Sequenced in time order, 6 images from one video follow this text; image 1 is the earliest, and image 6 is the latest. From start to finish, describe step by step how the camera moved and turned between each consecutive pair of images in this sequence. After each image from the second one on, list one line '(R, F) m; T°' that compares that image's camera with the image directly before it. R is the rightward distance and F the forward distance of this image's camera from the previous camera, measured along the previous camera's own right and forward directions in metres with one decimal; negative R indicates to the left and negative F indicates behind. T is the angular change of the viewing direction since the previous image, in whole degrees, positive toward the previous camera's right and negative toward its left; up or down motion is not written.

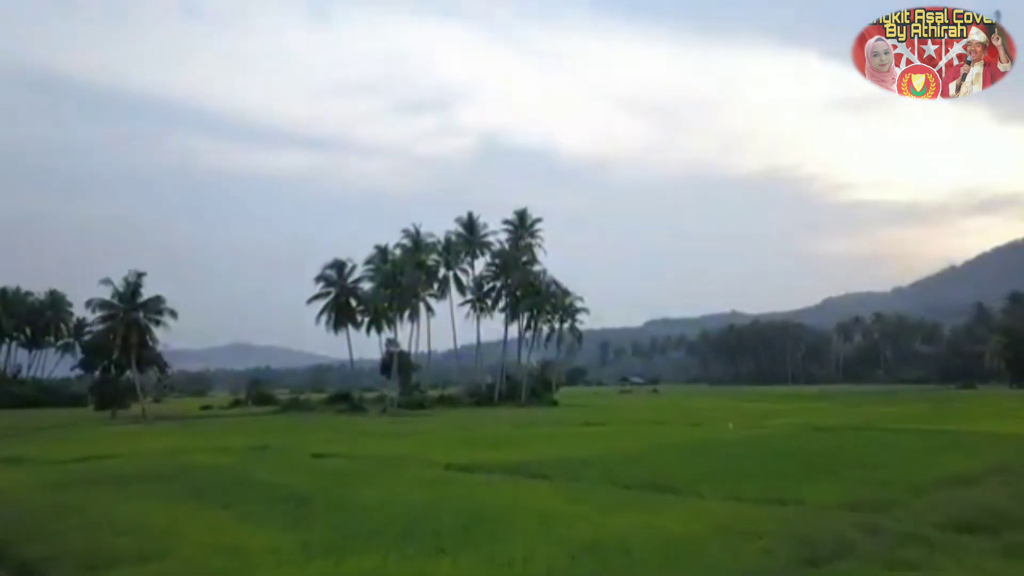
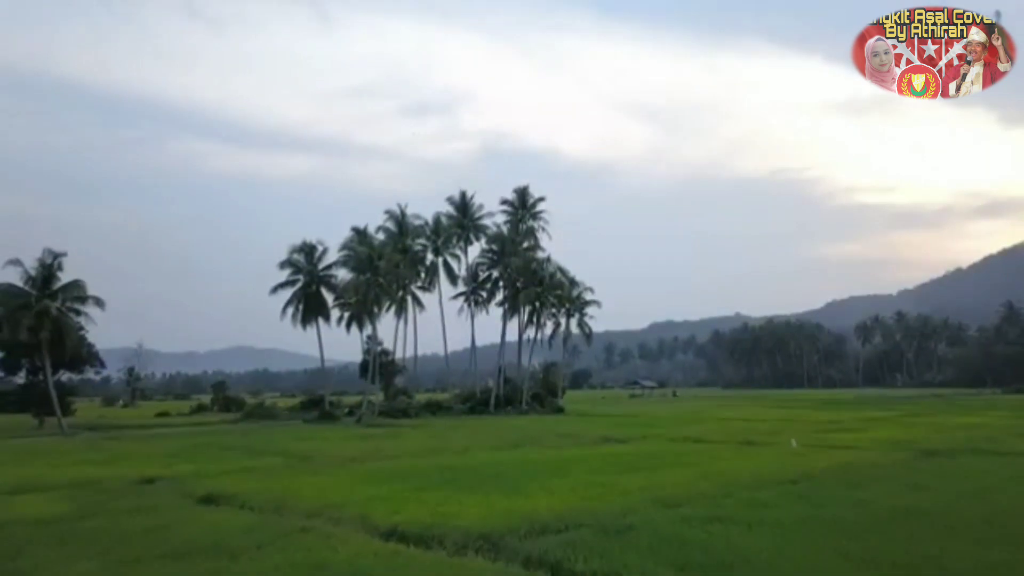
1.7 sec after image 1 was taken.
(+0.1, +5.0) m; 0°
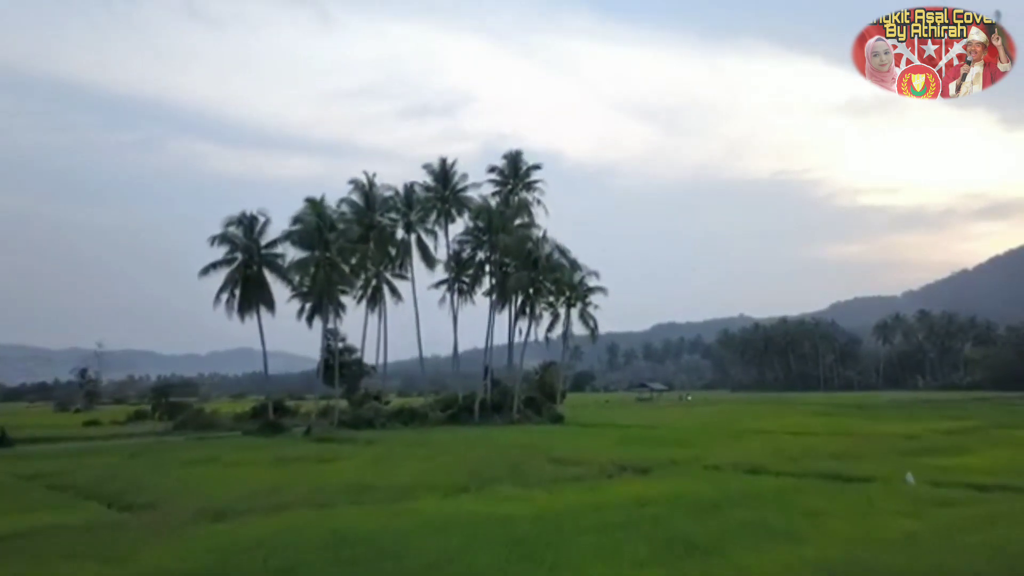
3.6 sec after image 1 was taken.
(+0.3, +5.5) m; 0°
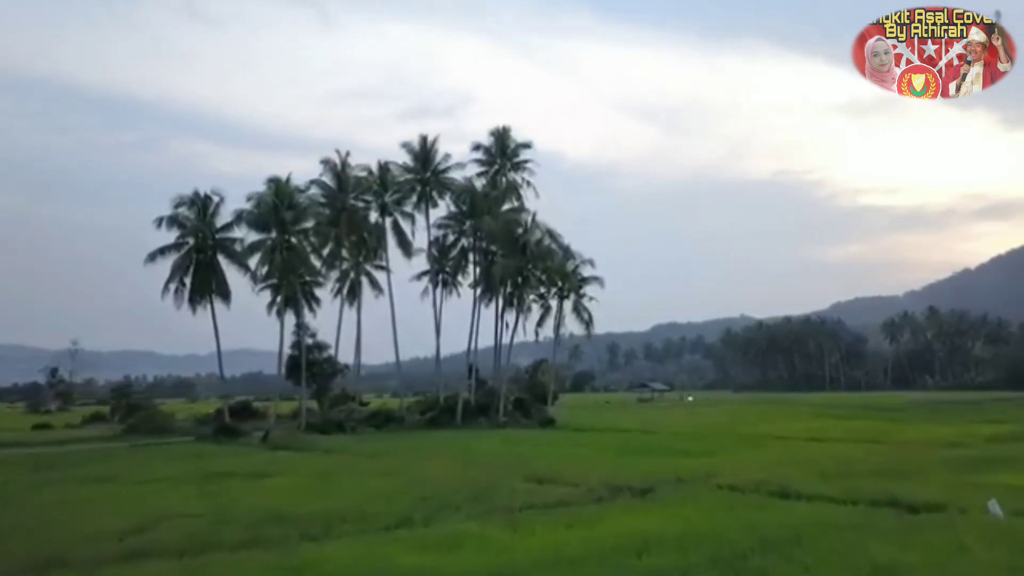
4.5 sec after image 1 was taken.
(+0.4, +2.6) m; 0°
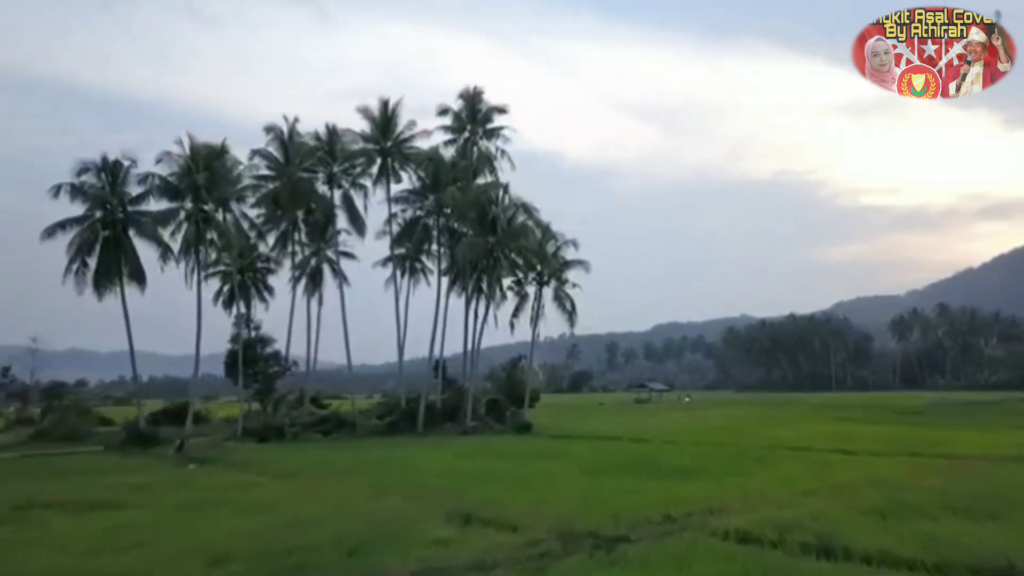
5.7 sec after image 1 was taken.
(+0.7, +3.3) m; 0°
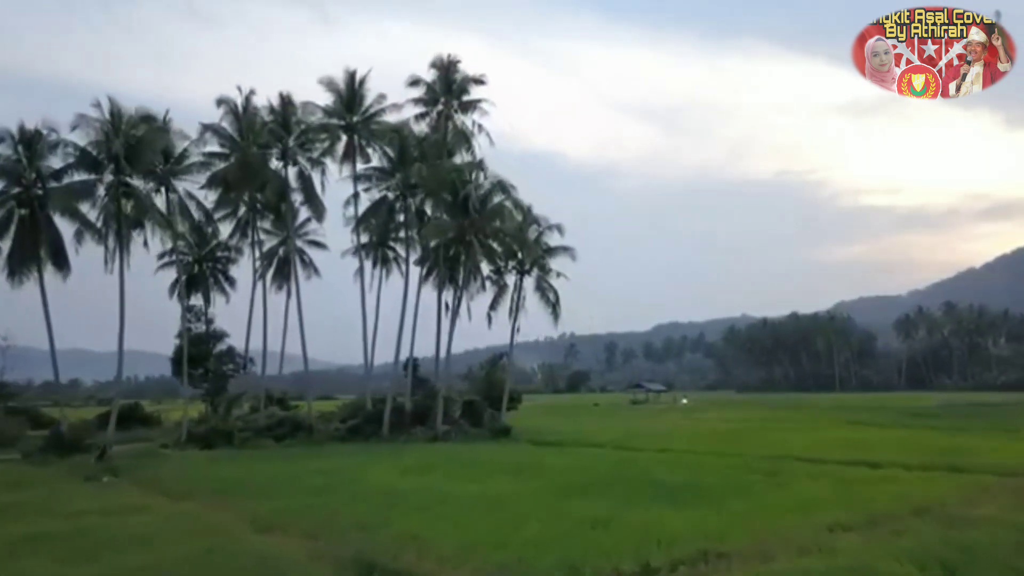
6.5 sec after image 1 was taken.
(+0.2, +1.5) m; 0°
